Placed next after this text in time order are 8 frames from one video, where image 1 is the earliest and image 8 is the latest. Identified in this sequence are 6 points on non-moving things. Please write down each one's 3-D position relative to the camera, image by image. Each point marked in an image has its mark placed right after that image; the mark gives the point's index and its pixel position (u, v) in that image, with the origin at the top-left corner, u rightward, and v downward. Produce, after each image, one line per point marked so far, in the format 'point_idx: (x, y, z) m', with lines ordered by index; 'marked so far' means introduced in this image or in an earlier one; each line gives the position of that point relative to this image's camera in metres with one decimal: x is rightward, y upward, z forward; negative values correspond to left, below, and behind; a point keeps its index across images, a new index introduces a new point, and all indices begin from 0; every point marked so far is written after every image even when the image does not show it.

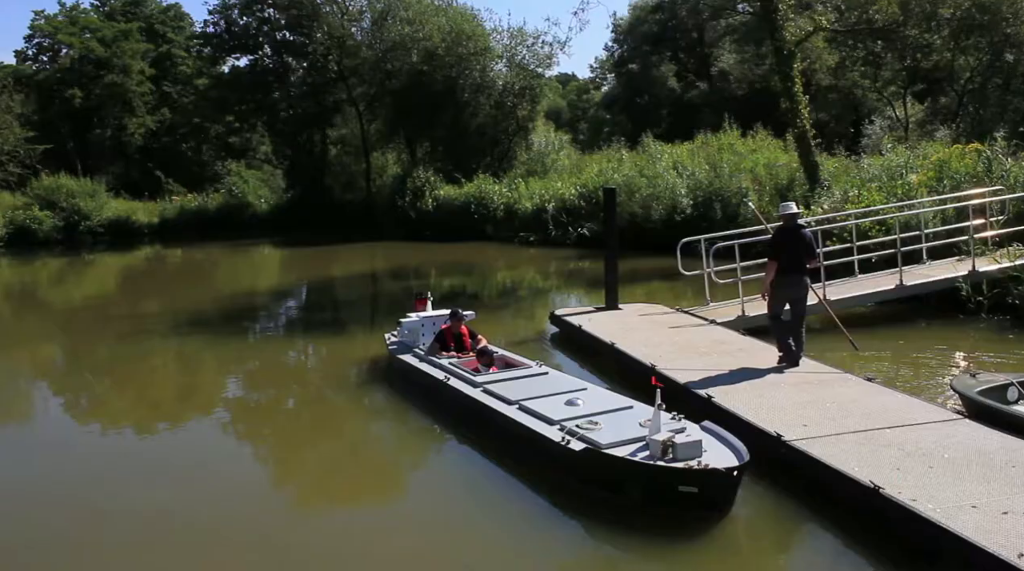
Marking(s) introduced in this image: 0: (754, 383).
0: (+2.2, -0.8, +8.6) m
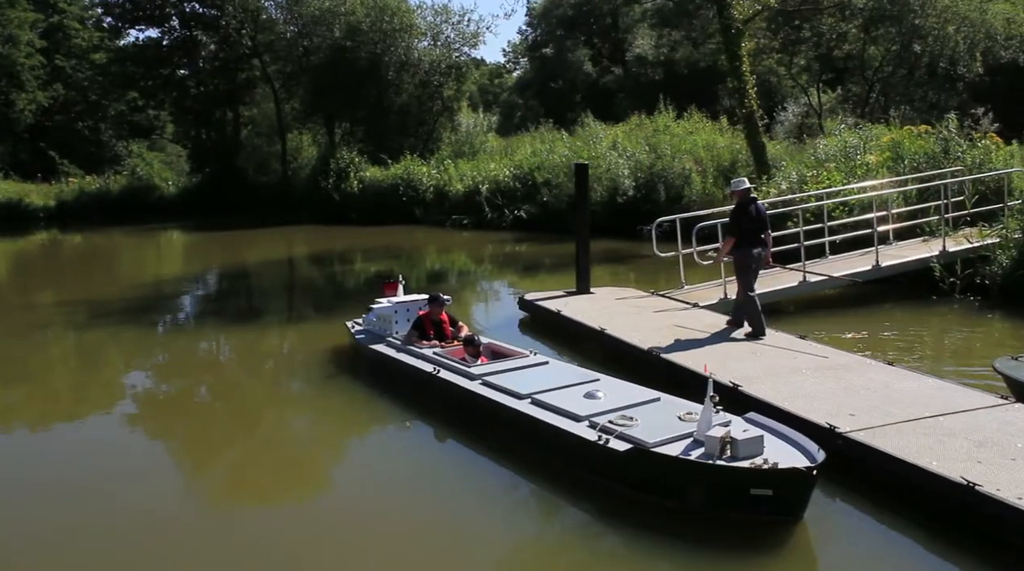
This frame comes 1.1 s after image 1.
0: (+2.1, -0.7, +8.0) m
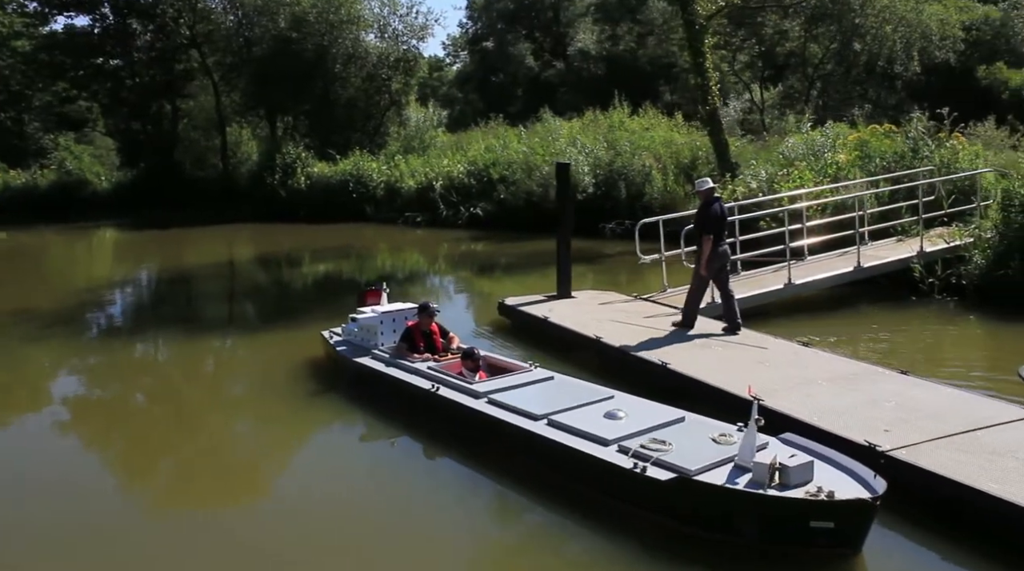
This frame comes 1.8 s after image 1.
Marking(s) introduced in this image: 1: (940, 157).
0: (+2.1, -0.7, +7.7) m
1: (+6.1, +1.8, +14.1) m
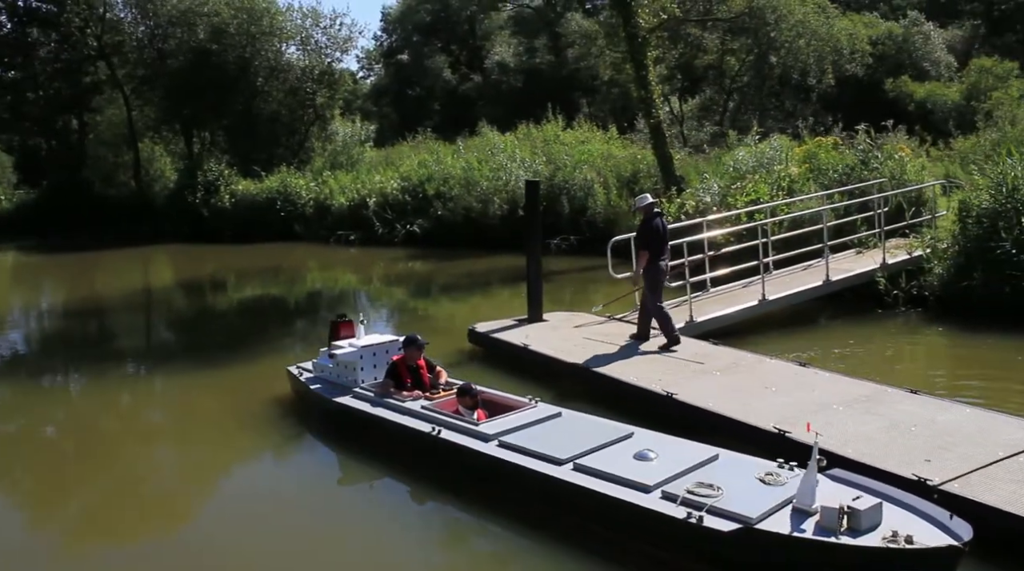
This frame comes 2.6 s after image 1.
0: (+2.1, -0.9, +7.4) m
1: (+5.4, +1.7, +14.2) m
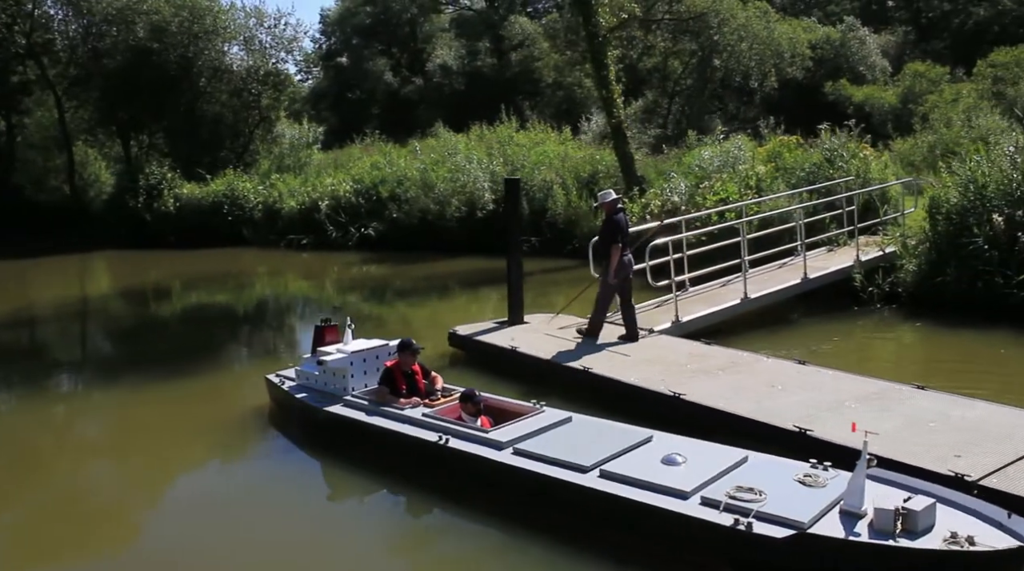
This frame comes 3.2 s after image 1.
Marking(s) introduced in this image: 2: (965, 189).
0: (+2.2, -0.9, +7.2) m
1: (+4.9, +1.7, +14.2) m
2: (+5.6, +1.2, +12.3) m
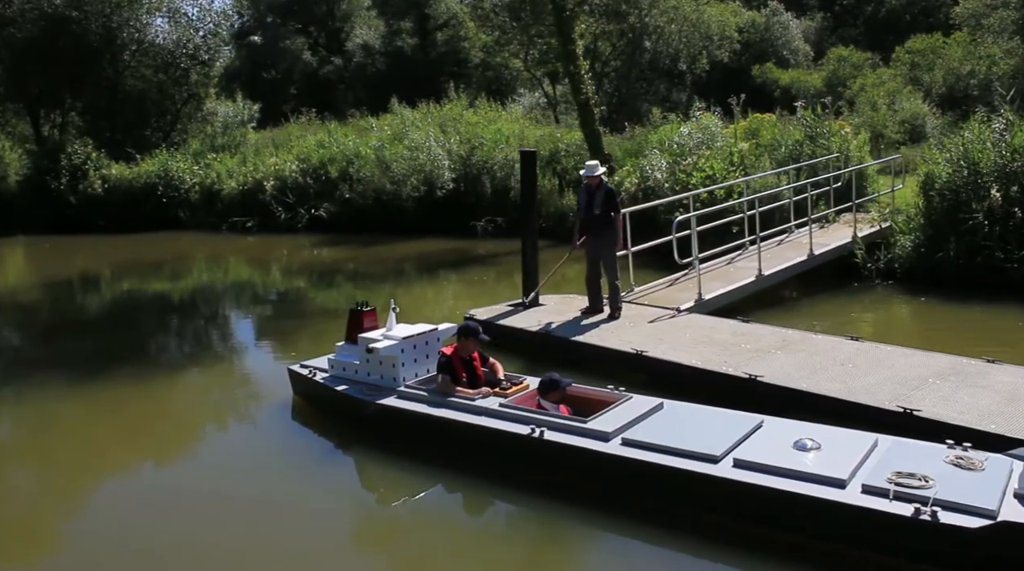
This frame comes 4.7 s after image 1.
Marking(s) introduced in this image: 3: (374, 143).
0: (+2.6, -0.7, +6.9) m
1: (+4.6, +2.0, +14.1) m
2: (+5.5, +1.5, +12.2) m
3: (-2.6, +2.7, +18.8) m
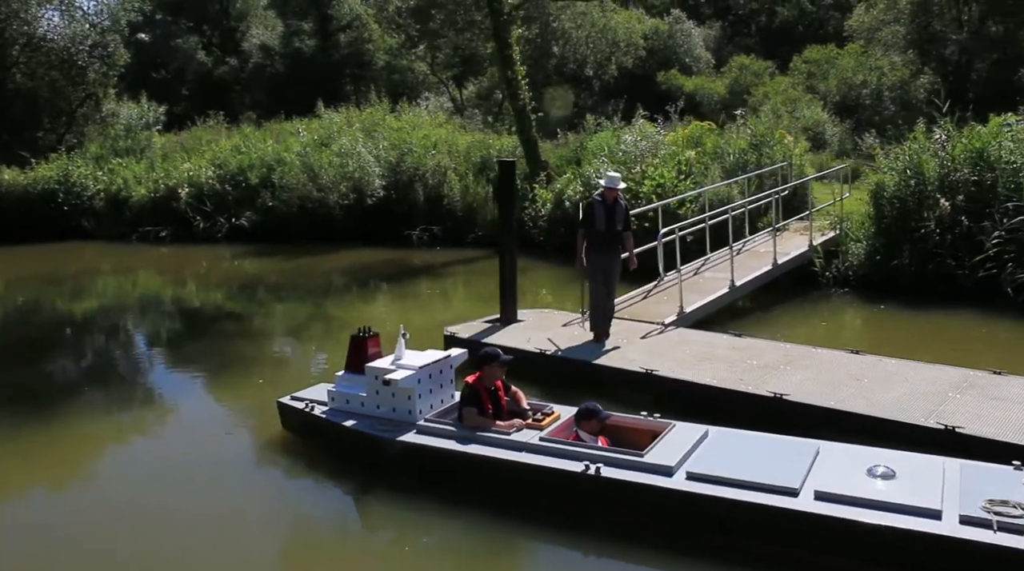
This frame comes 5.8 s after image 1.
0: (+2.7, -0.8, +6.7) m
1: (+3.8, +1.9, +14.1) m
2: (+4.9, +1.4, +12.4) m
3: (-3.9, +2.5, +18.0) m
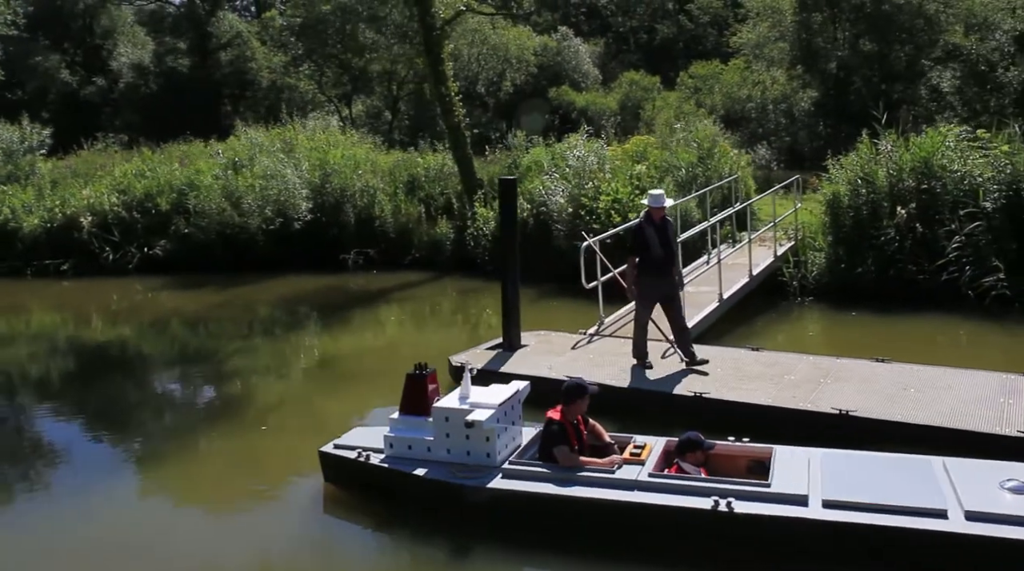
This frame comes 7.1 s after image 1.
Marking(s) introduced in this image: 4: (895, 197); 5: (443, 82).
0: (+3.1, -0.8, +6.6) m
1: (+3.1, +1.7, +14.1) m
2: (+4.4, +1.3, +12.5) m
3: (-5.1, +1.9, +16.9) m
4: (+4.8, +1.1, +12.4) m
5: (-1.2, +3.4, +15.9) m
